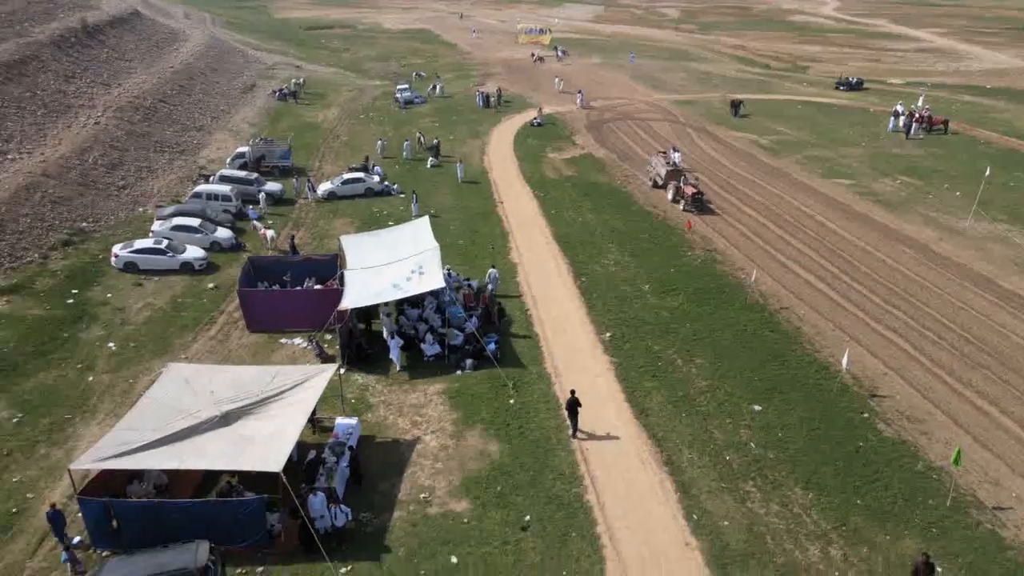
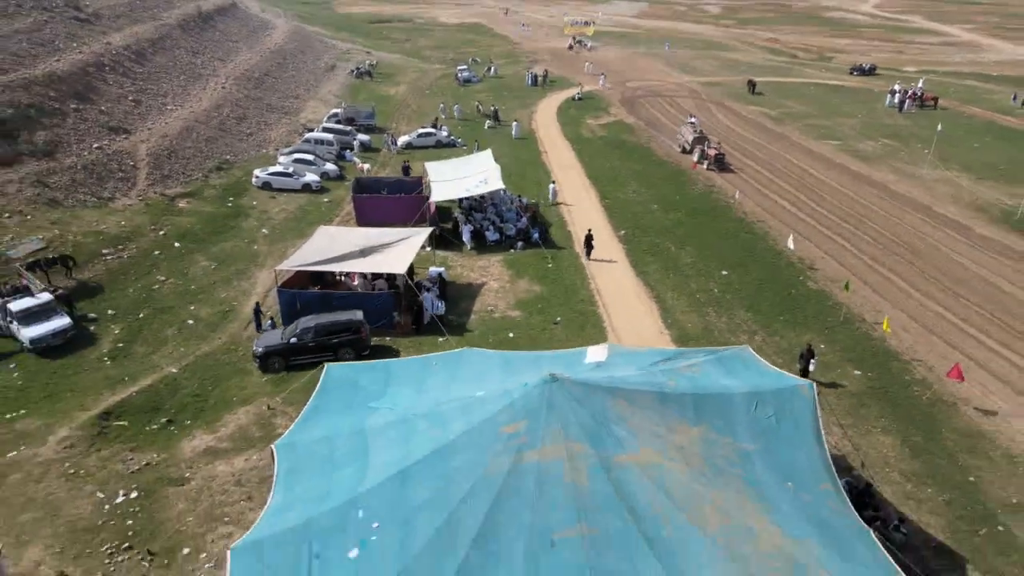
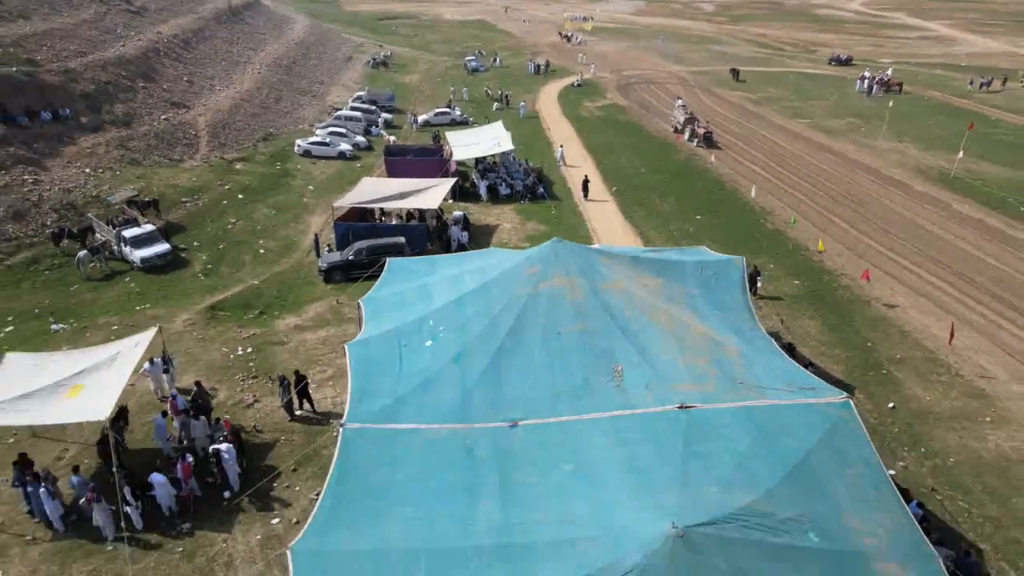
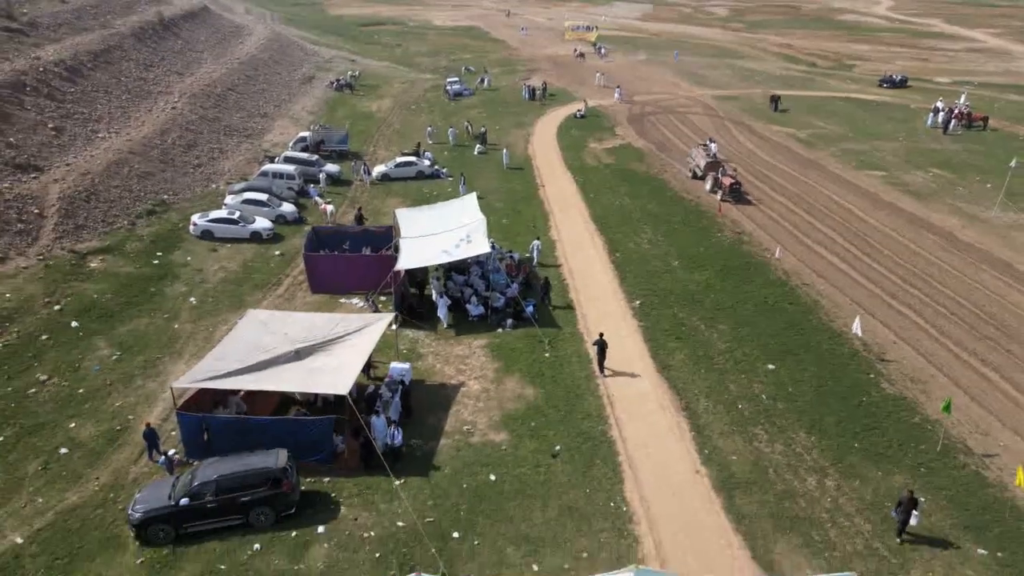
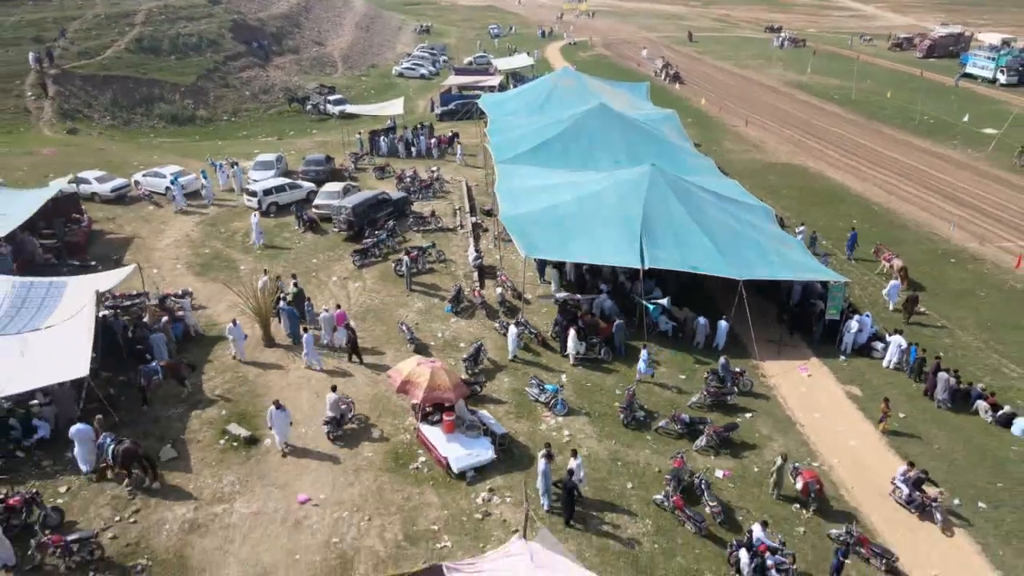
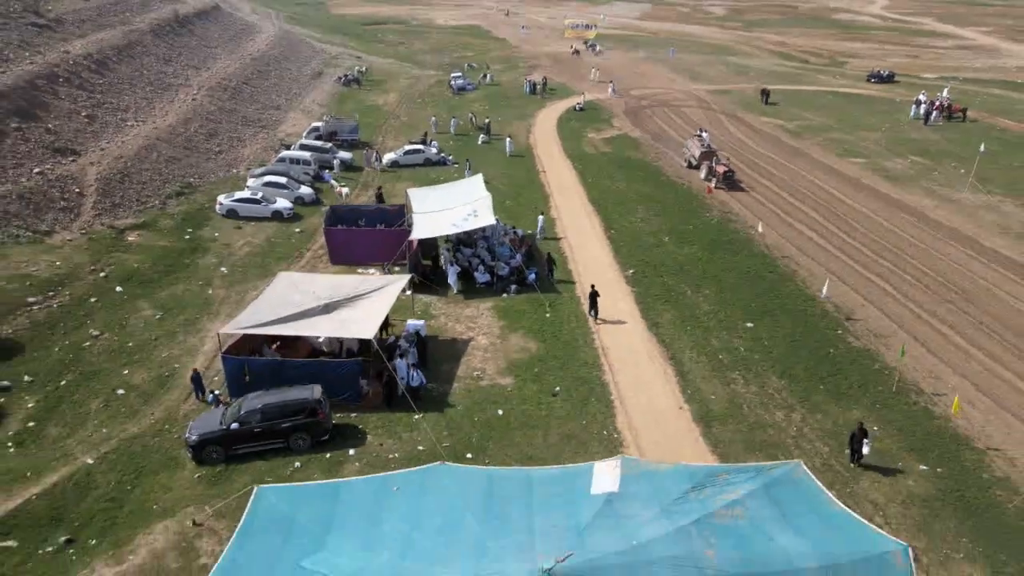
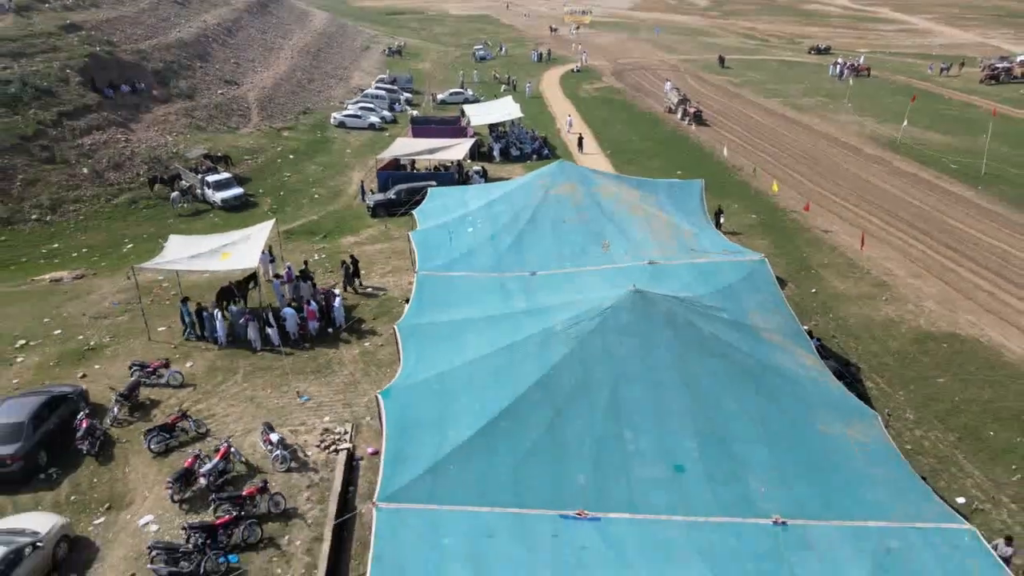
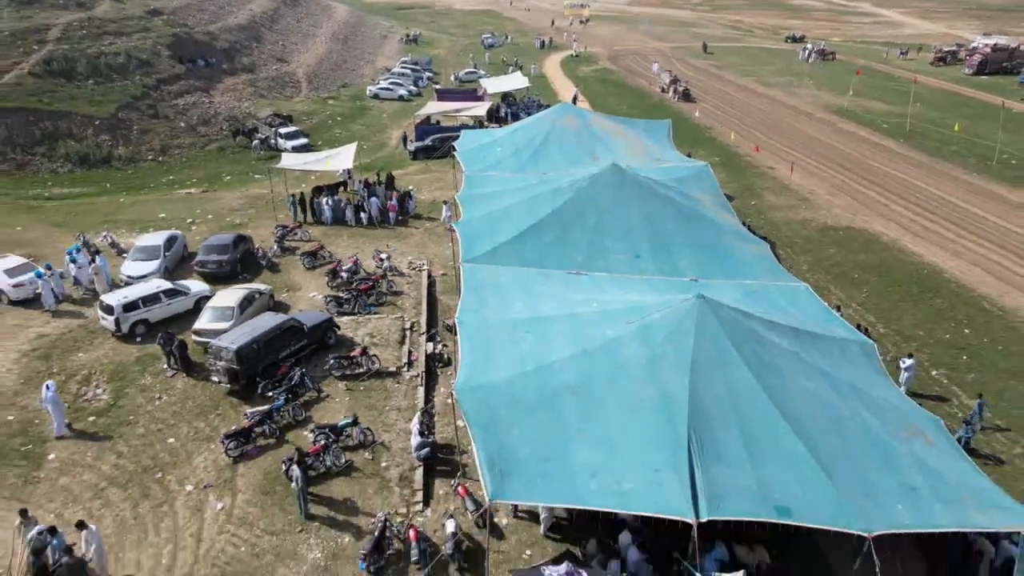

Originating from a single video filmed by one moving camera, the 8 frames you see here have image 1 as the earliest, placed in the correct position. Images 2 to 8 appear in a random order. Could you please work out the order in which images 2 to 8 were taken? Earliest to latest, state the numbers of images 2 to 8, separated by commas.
4, 6, 2, 3, 7, 8, 5
